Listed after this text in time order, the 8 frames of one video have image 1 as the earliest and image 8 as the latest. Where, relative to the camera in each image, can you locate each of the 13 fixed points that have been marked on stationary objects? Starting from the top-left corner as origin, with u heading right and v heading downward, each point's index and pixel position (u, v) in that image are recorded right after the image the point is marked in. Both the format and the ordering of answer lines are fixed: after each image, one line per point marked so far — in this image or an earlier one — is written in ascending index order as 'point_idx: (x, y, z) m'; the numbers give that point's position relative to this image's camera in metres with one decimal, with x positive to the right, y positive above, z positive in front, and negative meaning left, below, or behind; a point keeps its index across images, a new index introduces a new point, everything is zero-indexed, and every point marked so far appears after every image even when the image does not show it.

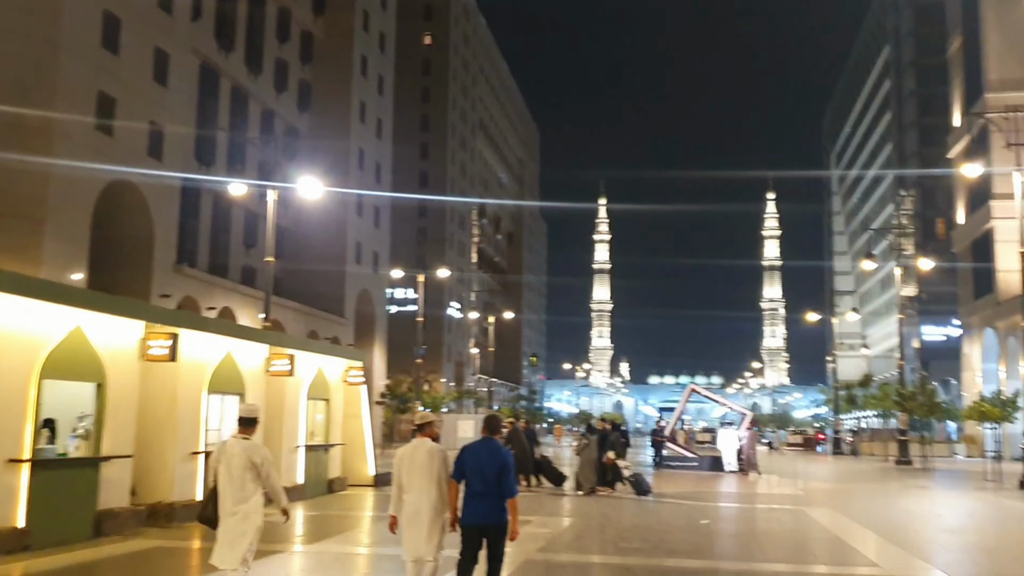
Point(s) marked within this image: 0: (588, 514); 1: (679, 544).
0: (+1.4, -4.1, +15.9) m
1: (+2.3, -3.6, +12.2) m
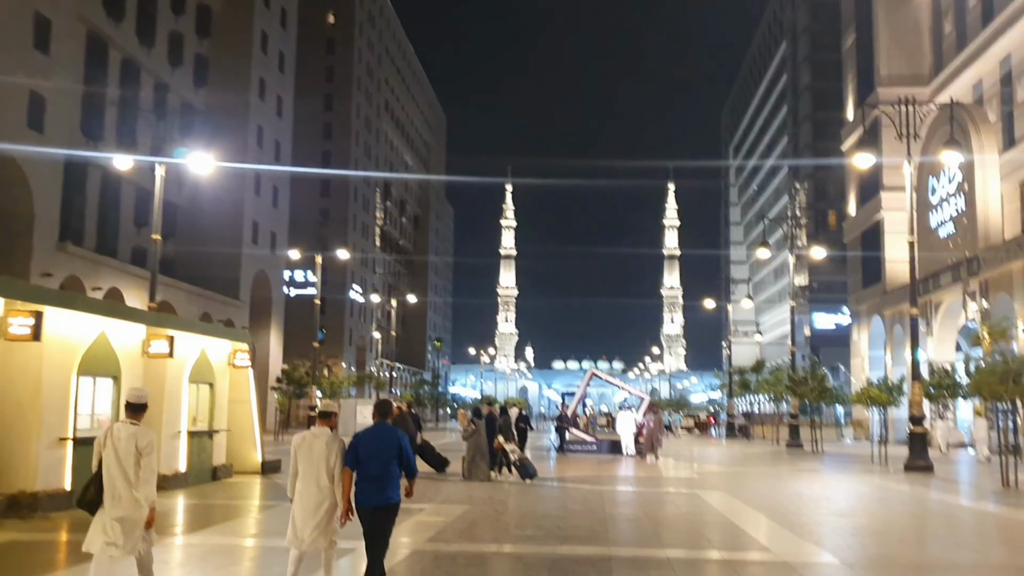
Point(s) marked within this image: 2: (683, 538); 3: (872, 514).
0: (-0.5, -3.8, +15.6) m
1: (+0.9, -3.3, +12.0) m
2: (+2.2, -3.3, +11.6) m
3: (+6.7, -4.2, +16.2) m
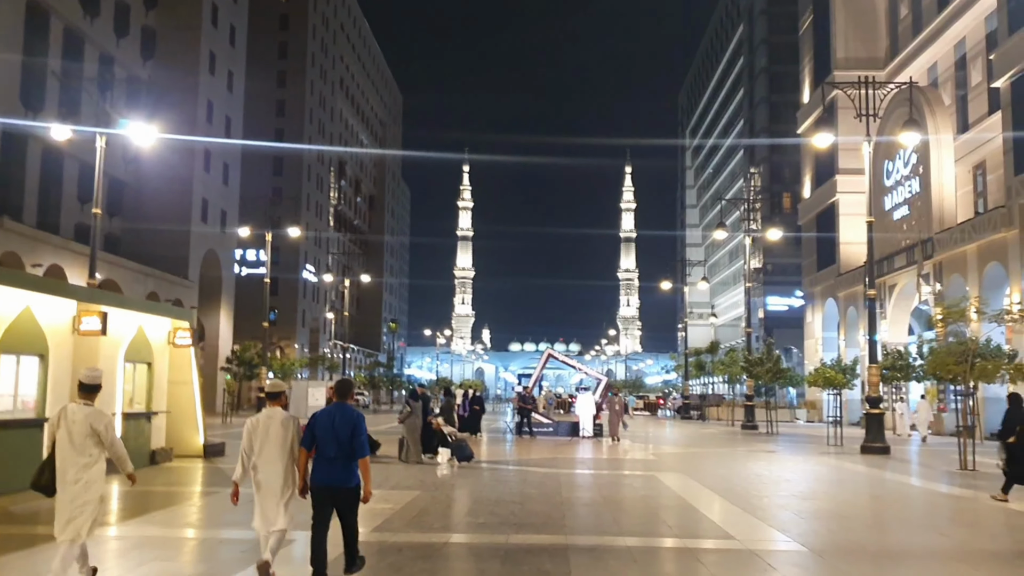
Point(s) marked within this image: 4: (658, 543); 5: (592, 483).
0: (-1.3, -3.4, +15.0) m
1: (+0.2, -3.0, +11.5) m
2: (+1.6, -3.0, +11.1) m
3: (+5.8, -3.8, +16.0) m
4: (+1.6, -2.8, +9.4) m
5: (+1.4, -3.5, +15.6) m
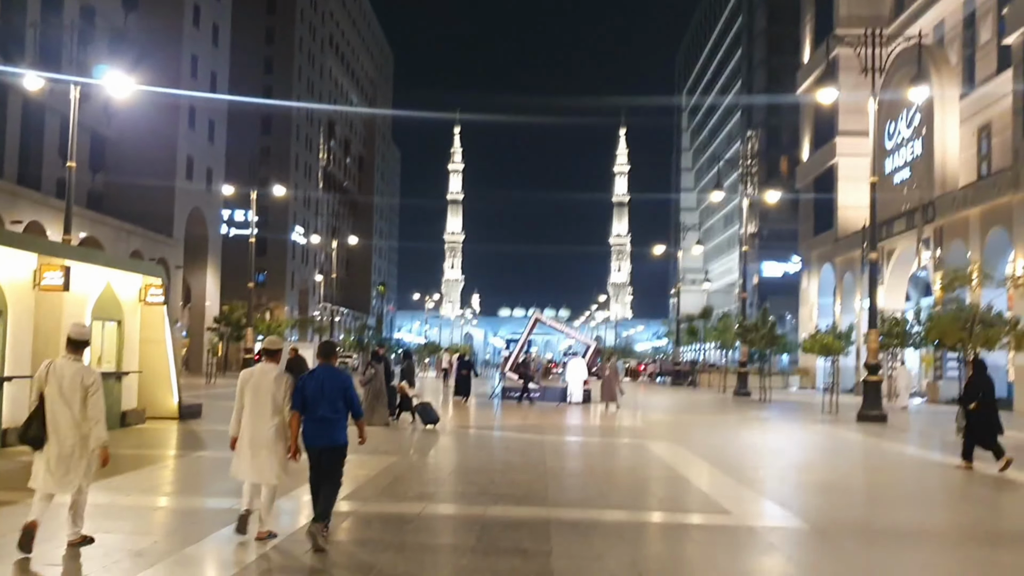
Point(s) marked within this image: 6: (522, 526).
0: (-1.5, -2.7, +14.3) m
1: (0.0, -2.5, +10.8) m
2: (+1.4, -2.5, +10.5) m
3: (+5.5, -3.1, +15.4) m
4: (+1.4, -2.3, +8.7) m
5: (+1.2, -2.8, +14.9) m
6: (+0.1, -2.3, +8.3) m
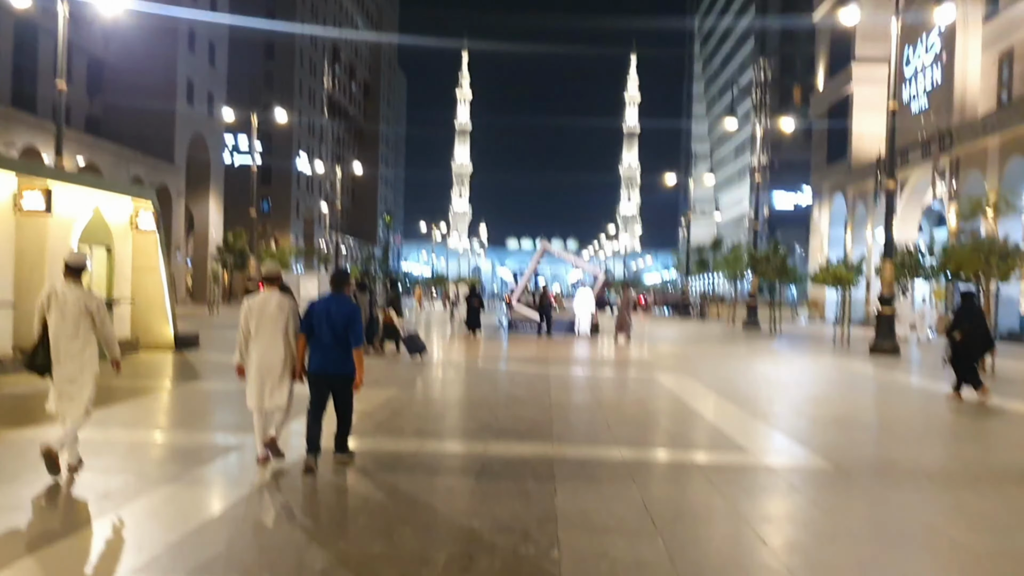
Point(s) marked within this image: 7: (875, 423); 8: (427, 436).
0: (-1.5, -1.5, +13.9) m
1: (+0.1, -1.6, +10.4) m
2: (+1.4, -1.6, +10.0) m
3: (+5.6, -1.9, +15.0) m
4: (+1.4, -1.6, +8.3) m
5: (+1.2, -1.6, +14.5) m
6: (+0.1, -1.6, +7.9) m
7: (+4.9, -1.8, +11.8) m
8: (-0.9, -1.6, +9.5) m
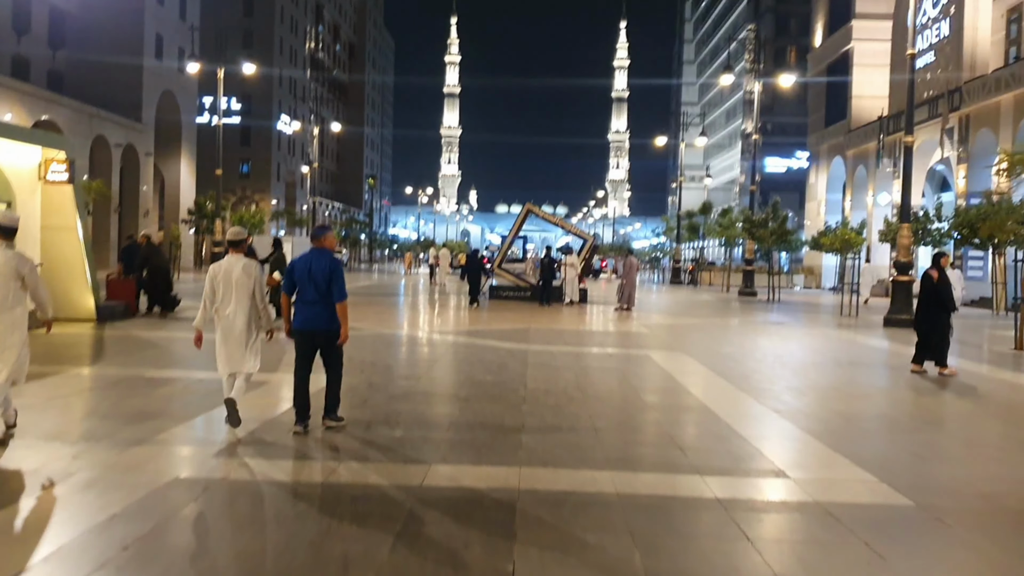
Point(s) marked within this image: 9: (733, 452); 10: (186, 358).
0: (-1.8, -1.0, +11.8) m
1: (-0.3, -1.2, +8.3) m
2: (+1.1, -1.3, +7.9) m
3: (+5.2, -1.4, +12.9) m
4: (+1.1, -1.3, +6.2) m
5: (+0.8, -1.1, +12.4) m
6: (-0.2, -1.3, +5.8) m
7: (+4.5, -1.5, +9.8) m
8: (-1.3, -1.3, +7.4) m
9: (+1.8, -1.4, +7.2) m
10: (-4.4, -0.9, +11.7) m
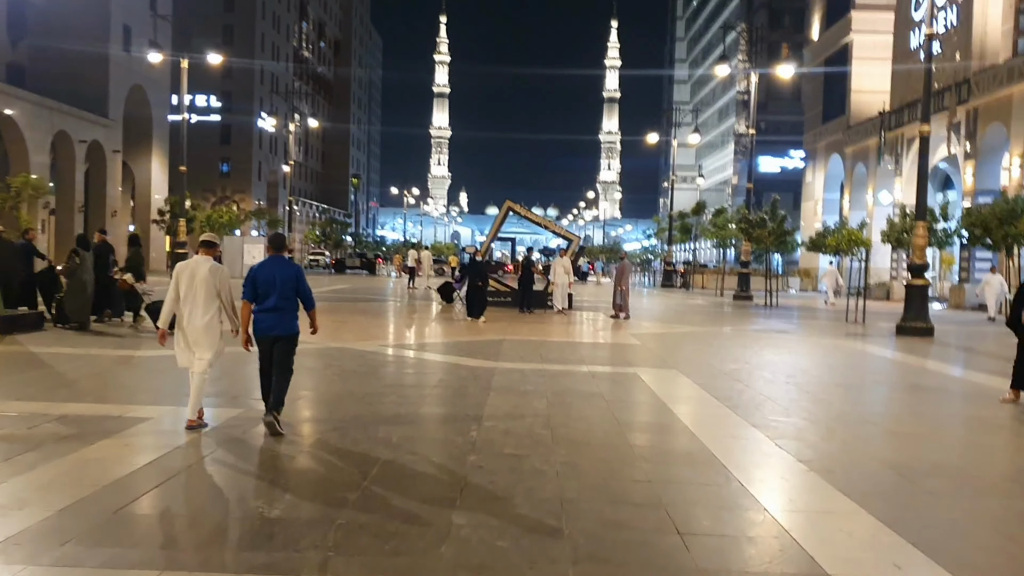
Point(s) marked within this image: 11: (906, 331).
0: (-2.3, -1.1, +9.8) m
1: (-0.7, -1.3, +6.3) m
2: (+0.7, -1.4, +5.9) m
3: (+4.8, -1.5, +11.0) m
4: (+0.7, -1.4, +4.2) m
5: (+0.4, -1.2, +10.4) m
6: (-0.6, -1.4, +3.8) m
7: (+4.1, -1.5, +7.8) m
8: (-1.7, -1.4, +5.4) m
9: (+1.4, -1.5, +5.2) m
10: (-4.8, -1.0, +9.6) m
11: (+8.6, -1.0, +19.3) m
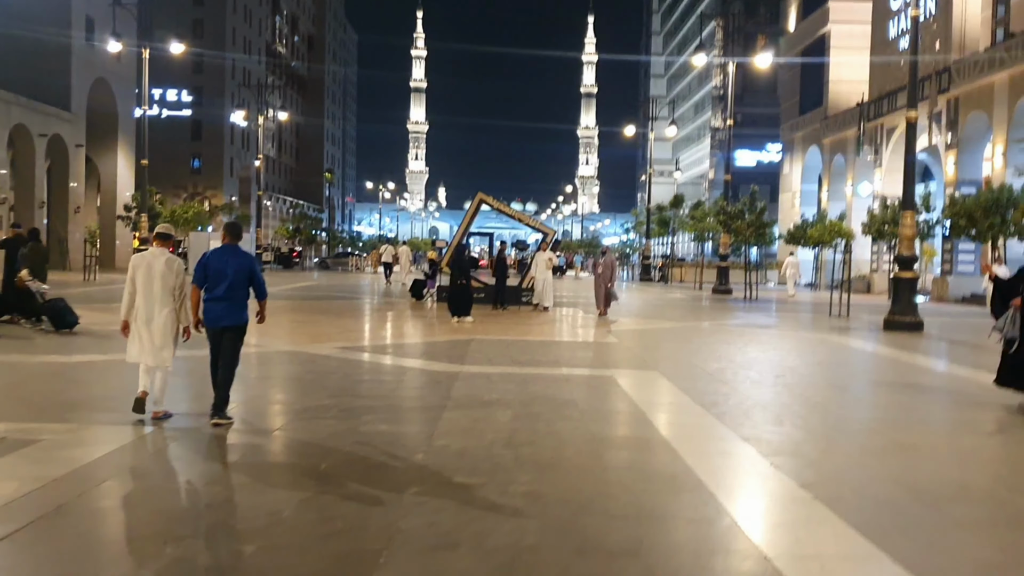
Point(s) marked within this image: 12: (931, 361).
0: (-2.7, -1.1, +8.8) m
1: (-1.0, -1.3, +5.3) m
2: (+0.4, -1.4, +5.0) m
3: (+4.4, -1.4, +10.2) m
4: (+0.4, -1.4, +3.3) m
5: (0.0, -1.1, +9.5) m
6: (-0.8, -1.4, +2.8) m
7: (+3.8, -1.5, +7.0) m
8: (-1.9, -1.4, +4.4) m
9: (+1.2, -1.5, +4.3) m
10: (-5.2, -1.0, +8.6) m
11: (+8.0, -0.8, +18.6) m
12: (+7.2, -1.3, +13.8) m
